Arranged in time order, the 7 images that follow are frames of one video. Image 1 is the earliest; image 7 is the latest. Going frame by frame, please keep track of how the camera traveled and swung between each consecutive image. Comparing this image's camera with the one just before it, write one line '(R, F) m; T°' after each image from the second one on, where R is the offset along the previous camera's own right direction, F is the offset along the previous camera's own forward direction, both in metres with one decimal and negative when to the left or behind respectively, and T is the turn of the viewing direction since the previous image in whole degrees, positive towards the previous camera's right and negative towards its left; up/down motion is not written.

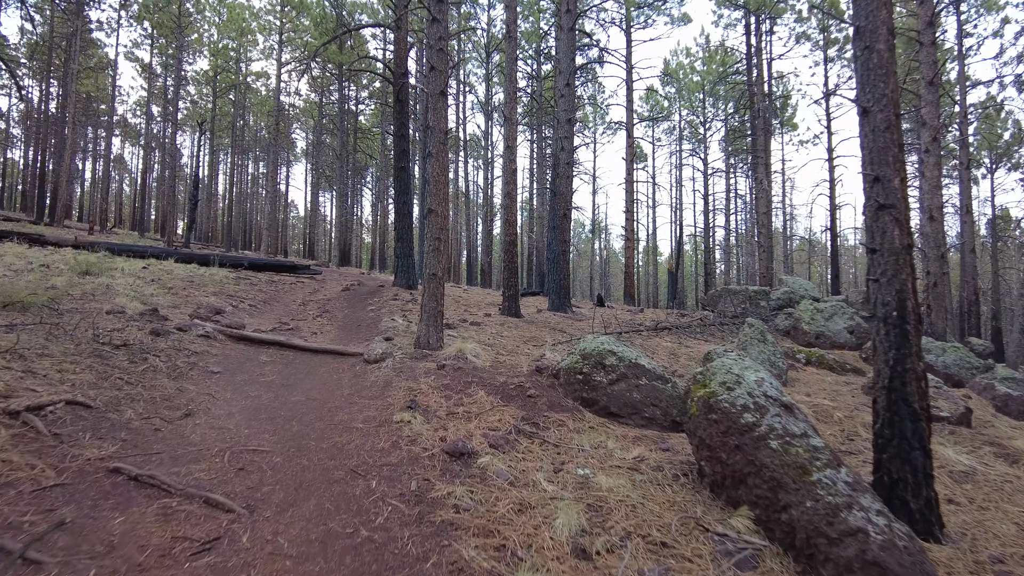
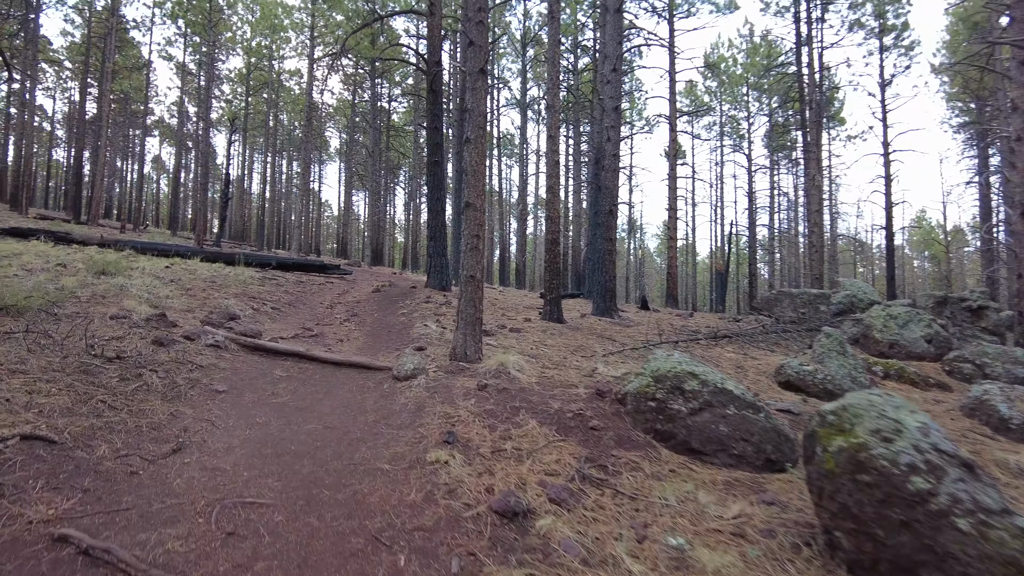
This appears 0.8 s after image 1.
(-0.2, +0.8) m; -3°
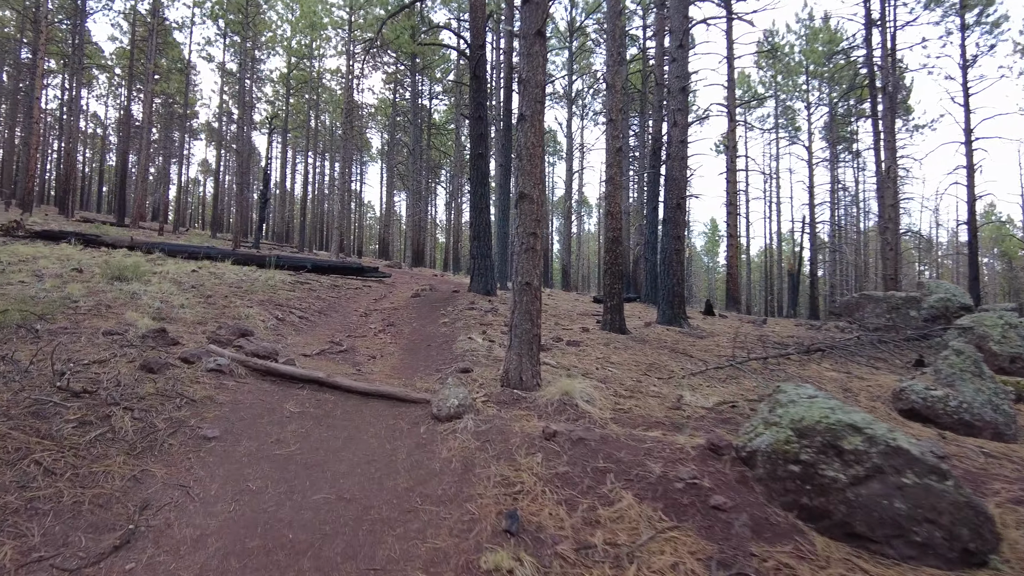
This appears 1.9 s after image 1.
(-0.2, +1.1) m; -4°
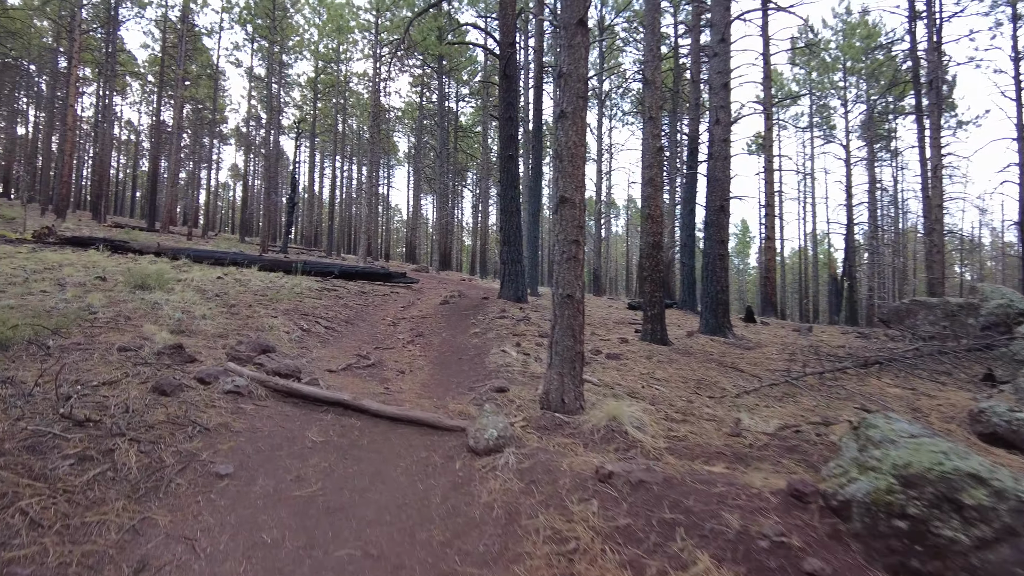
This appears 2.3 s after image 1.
(-0.1, +0.4) m; -2°
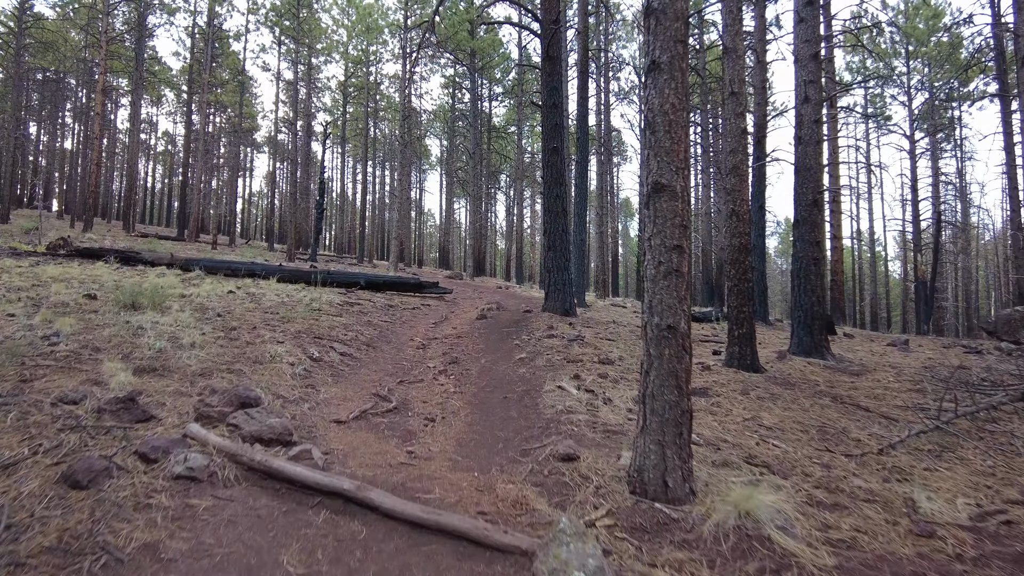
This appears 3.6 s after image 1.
(-0.2, +1.4) m; -3°
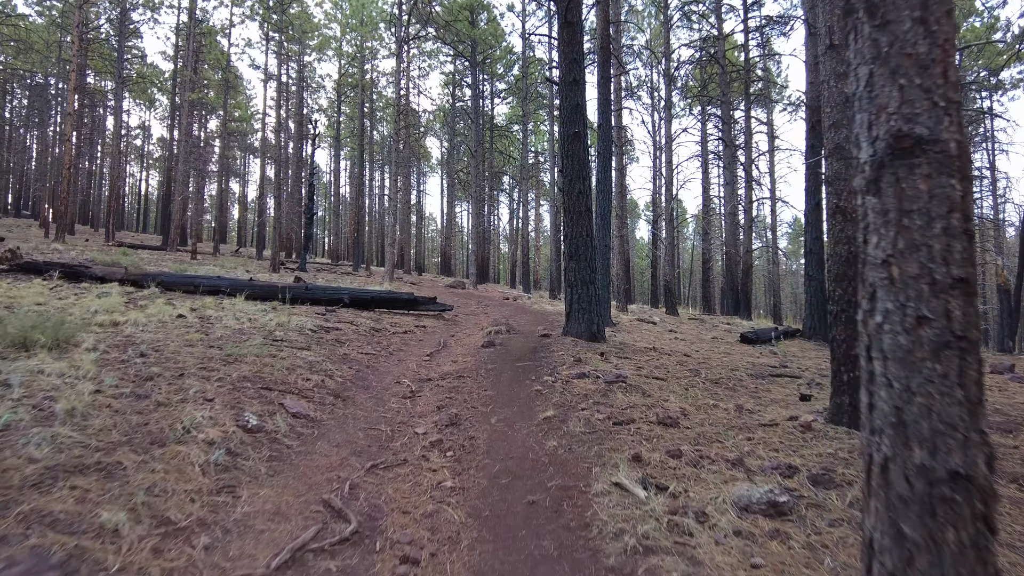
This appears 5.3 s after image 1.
(-0.1, +1.8) m; 0°
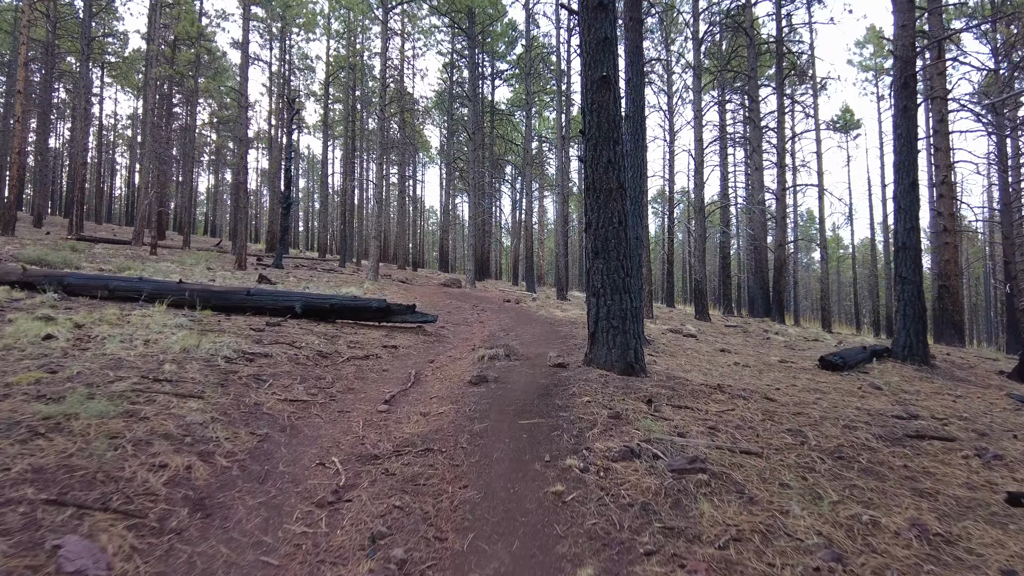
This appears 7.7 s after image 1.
(0.0, +2.3) m; 0°
